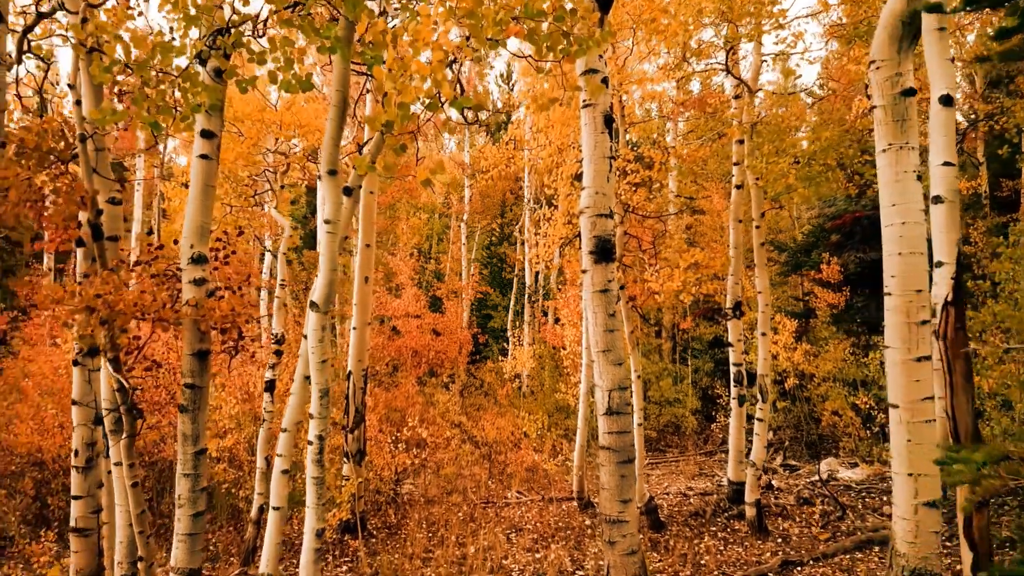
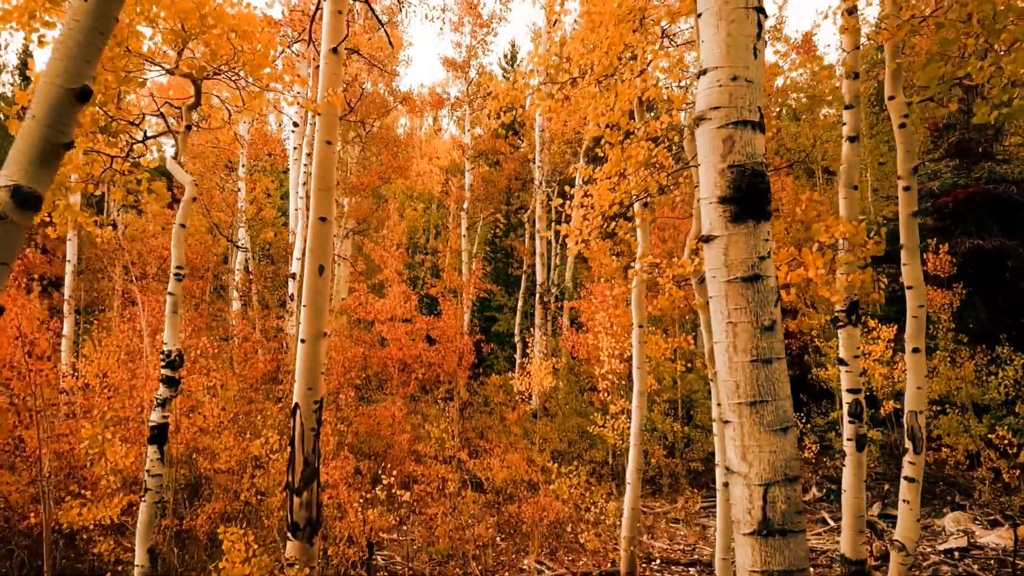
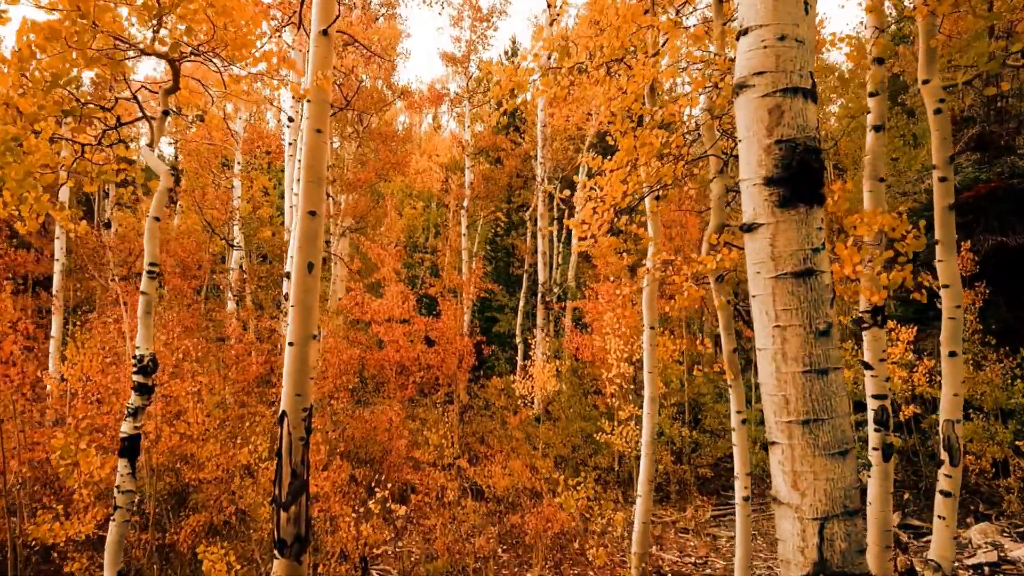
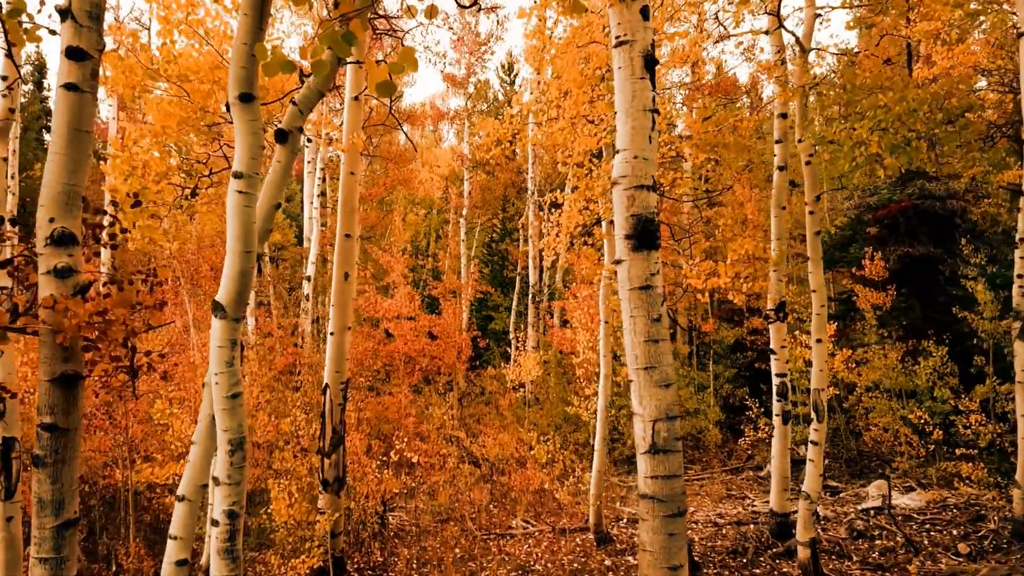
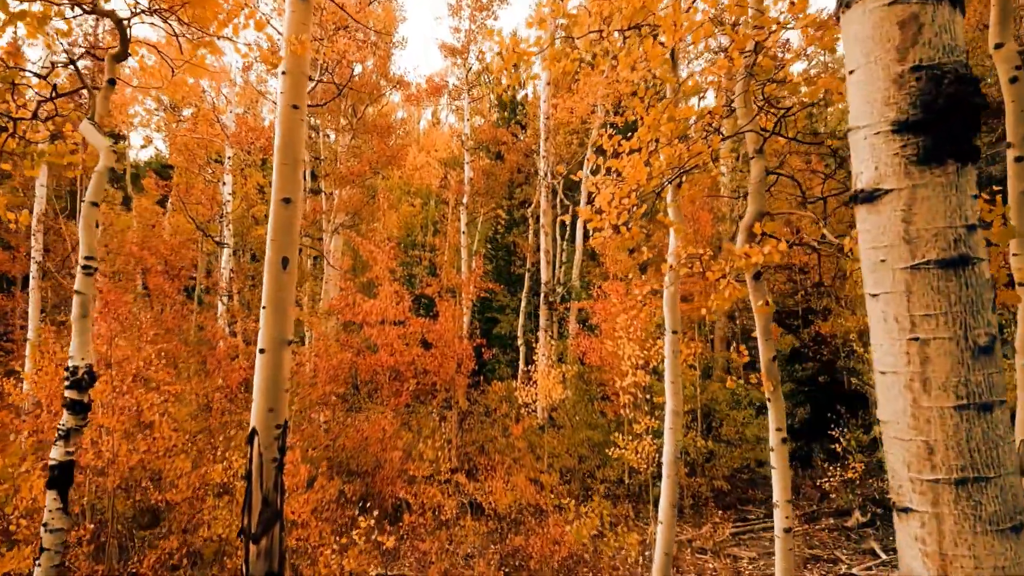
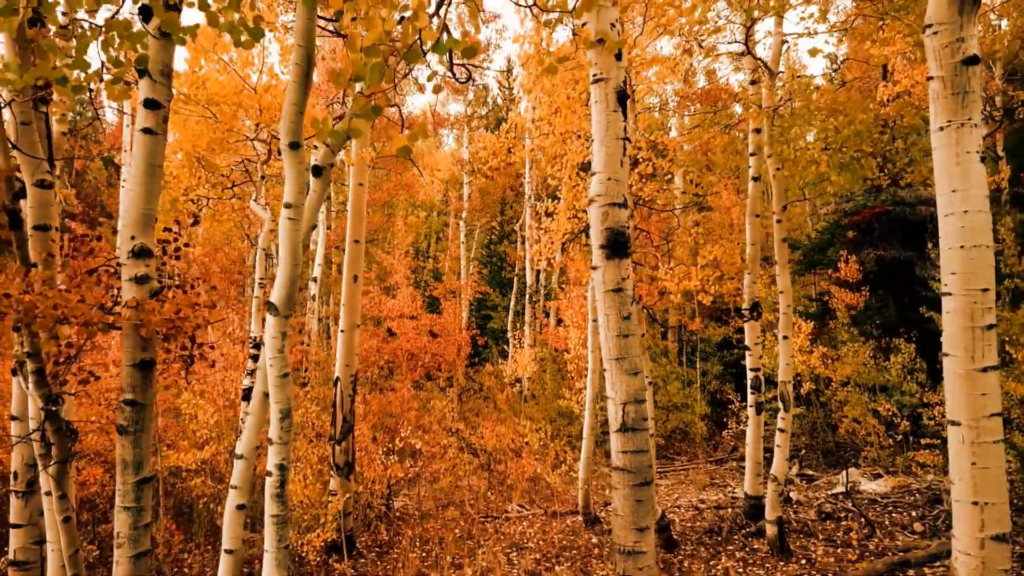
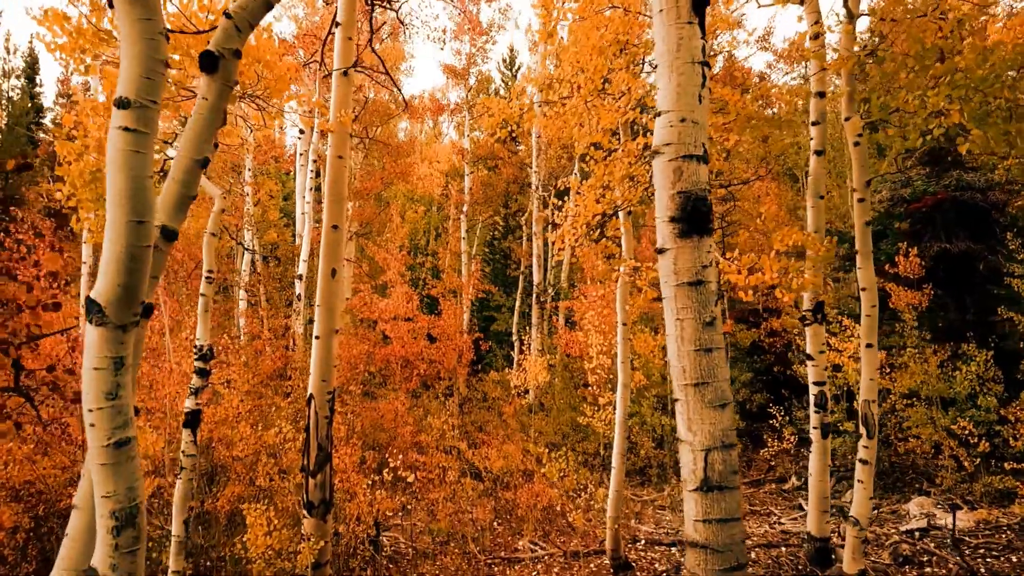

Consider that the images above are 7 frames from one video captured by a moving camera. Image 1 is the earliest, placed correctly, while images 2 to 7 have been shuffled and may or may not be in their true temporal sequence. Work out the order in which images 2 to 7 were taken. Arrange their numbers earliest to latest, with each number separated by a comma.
6, 4, 7, 2, 3, 5
